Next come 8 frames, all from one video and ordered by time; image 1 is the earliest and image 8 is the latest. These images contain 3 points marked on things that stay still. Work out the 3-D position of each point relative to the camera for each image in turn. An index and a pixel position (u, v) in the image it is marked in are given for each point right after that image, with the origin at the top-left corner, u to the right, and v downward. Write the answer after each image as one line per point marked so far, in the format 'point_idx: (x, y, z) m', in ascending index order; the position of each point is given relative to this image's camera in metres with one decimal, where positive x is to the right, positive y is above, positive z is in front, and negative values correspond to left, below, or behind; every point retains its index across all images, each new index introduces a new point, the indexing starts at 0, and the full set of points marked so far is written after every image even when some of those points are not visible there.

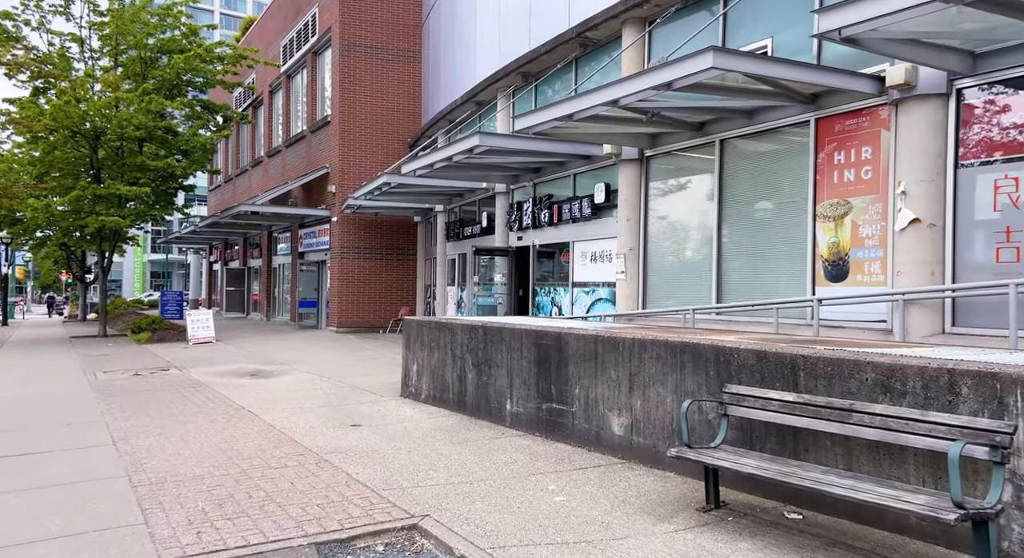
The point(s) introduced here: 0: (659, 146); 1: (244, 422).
0: (+2.0, +1.8, +11.1) m
1: (-2.8, -1.5, +8.5) m
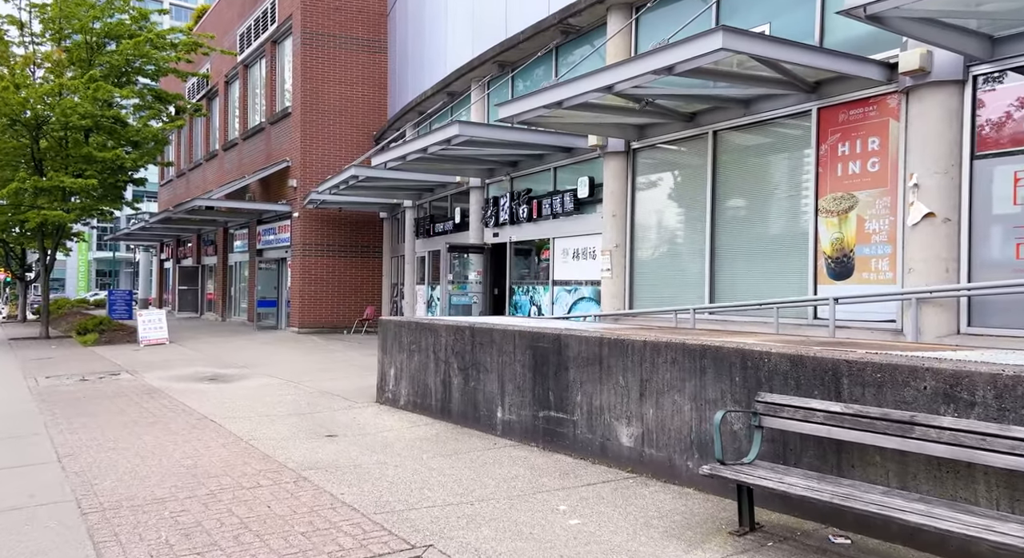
0: (+1.7, +1.8, +10.7) m
1: (-2.9, -1.5, +7.9) m
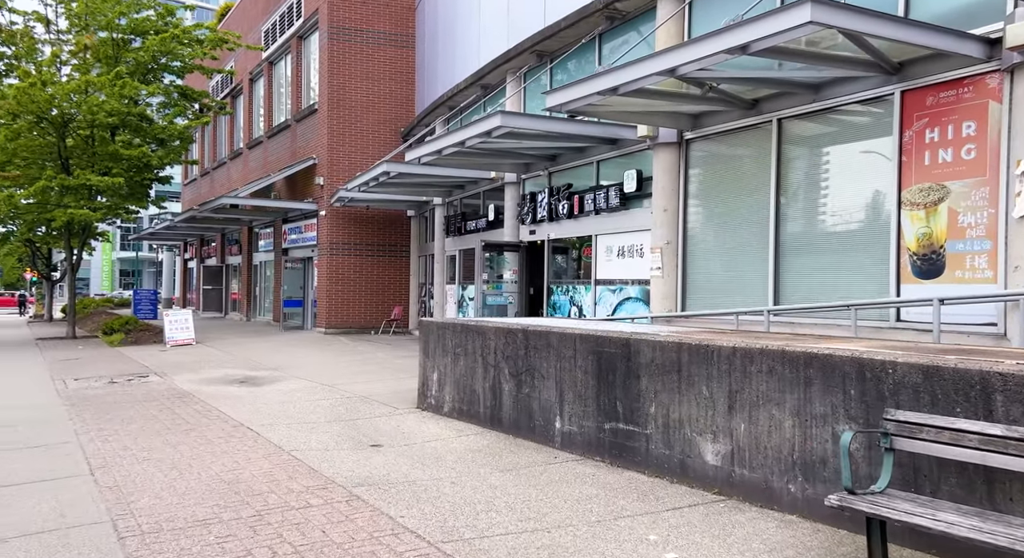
0: (+2.3, +1.9, +10.1) m
1: (-2.4, -1.5, +7.4) m
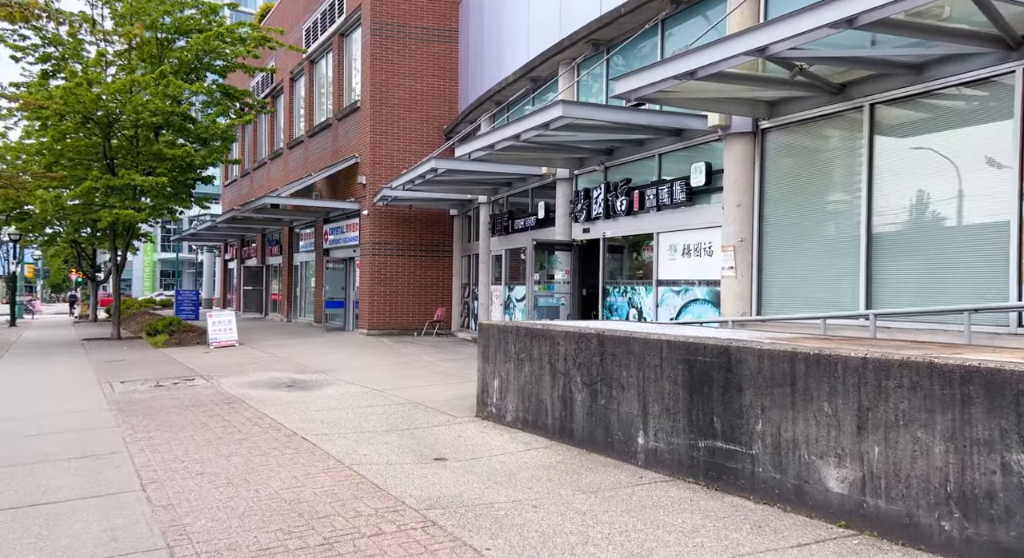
0: (+3.0, +1.8, +9.4) m
1: (-1.8, -1.5, +6.9) m
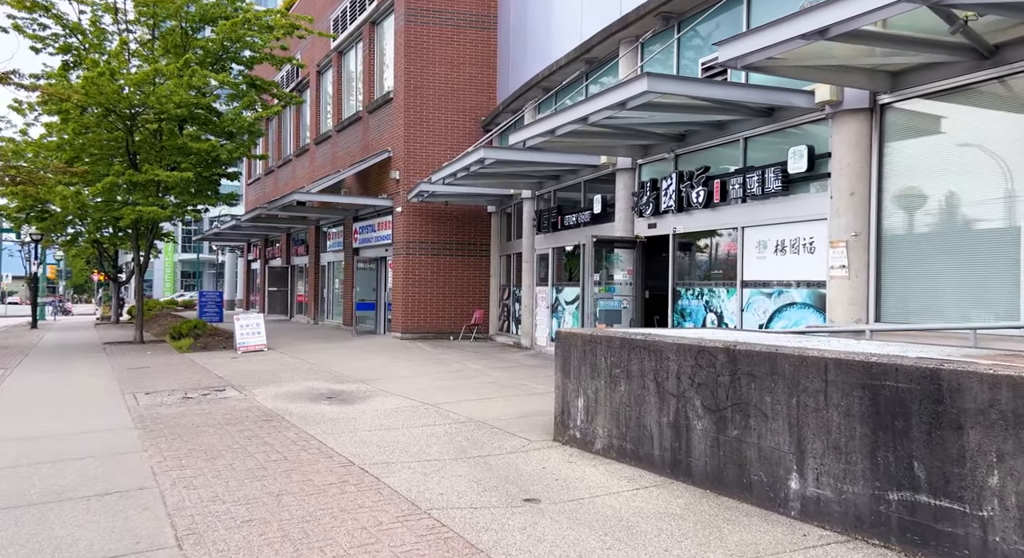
0: (+3.8, +1.8, +8.1) m
1: (-1.0, -1.5, +5.7) m
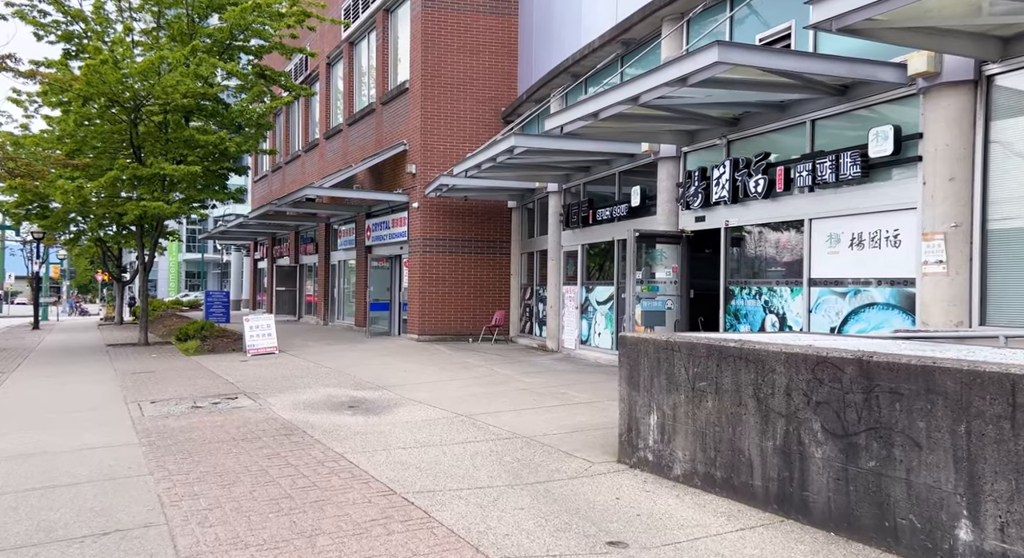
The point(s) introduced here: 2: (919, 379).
0: (+4.3, +1.9, +7.1) m
1: (-0.5, -1.5, +4.7) m
2: (+2.1, -0.5, +4.3) m
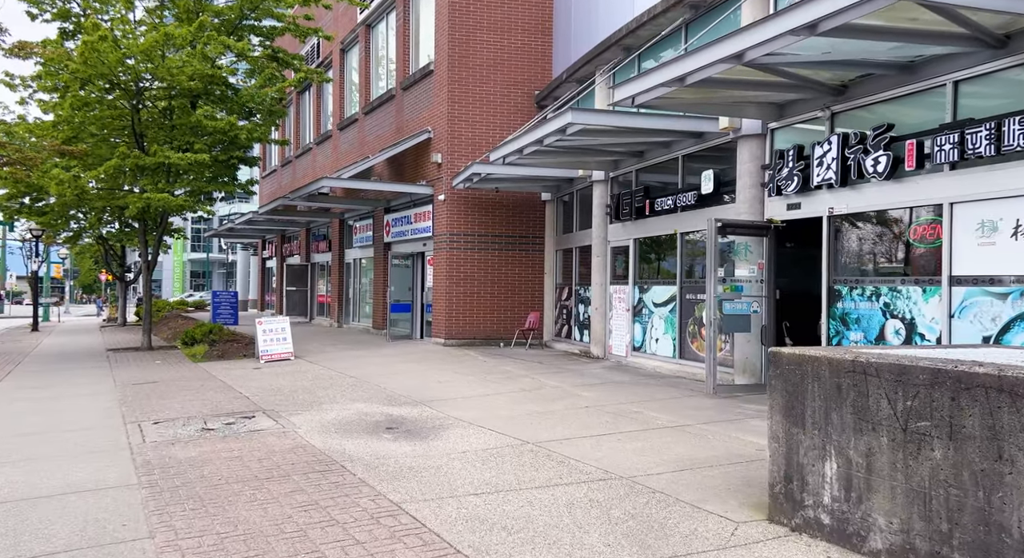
0: (+5.0, +1.9, +5.4) m
1: (+0.2, -1.5, +3.0) m
2: (+2.8, -0.5, +2.6) m
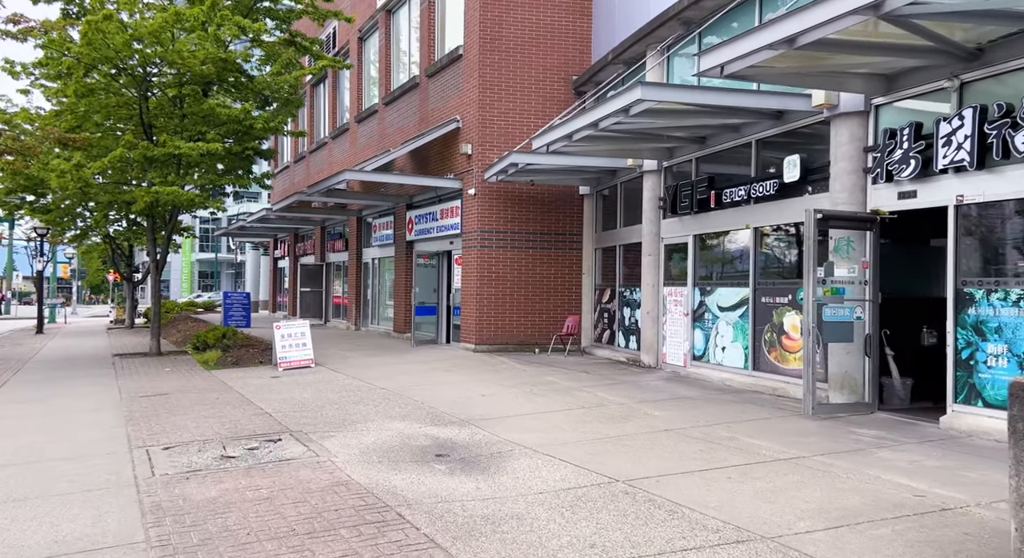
0: (+5.7, +1.9, +3.9) m
1: (+0.8, -1.5, +1.6) m
2: (+3.4, -0.5, +1.1) m
